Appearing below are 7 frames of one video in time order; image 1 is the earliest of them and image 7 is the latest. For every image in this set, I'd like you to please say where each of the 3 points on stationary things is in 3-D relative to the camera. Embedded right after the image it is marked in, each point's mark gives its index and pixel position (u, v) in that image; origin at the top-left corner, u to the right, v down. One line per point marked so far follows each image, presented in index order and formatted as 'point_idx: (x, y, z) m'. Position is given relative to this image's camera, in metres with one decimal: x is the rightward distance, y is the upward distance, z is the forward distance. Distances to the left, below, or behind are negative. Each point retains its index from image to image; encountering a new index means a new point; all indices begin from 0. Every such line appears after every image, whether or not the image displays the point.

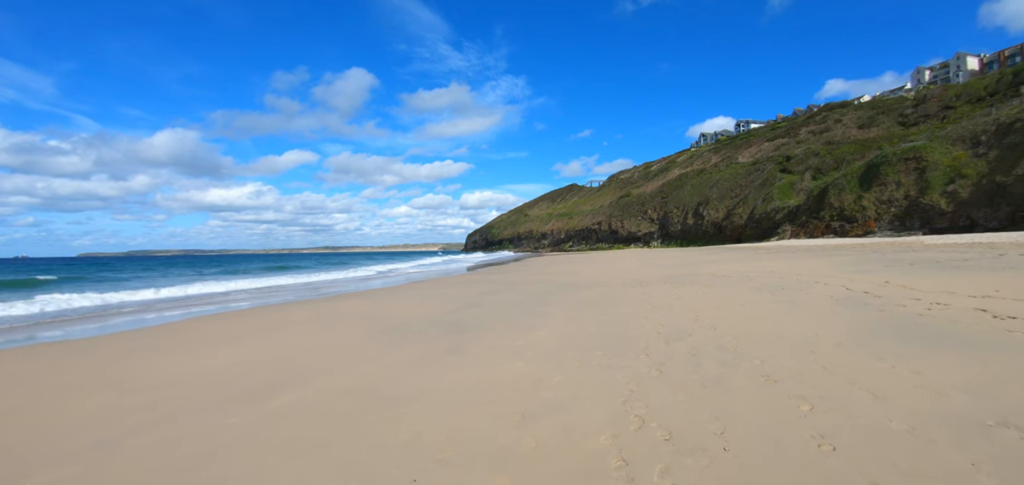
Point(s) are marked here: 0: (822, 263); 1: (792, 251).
0: (+8.6, -0.6, +12.3) m
1: (+11.9, -0.4, +18.8) m
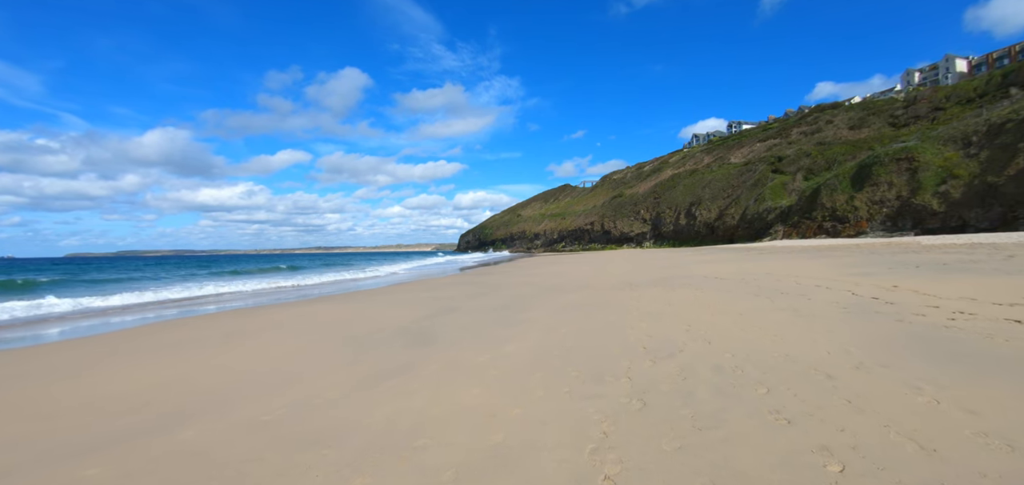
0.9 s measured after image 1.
0: (+8.2, -0.6, +11.7) m
1: (+11.4, -0.4, +18.3) m
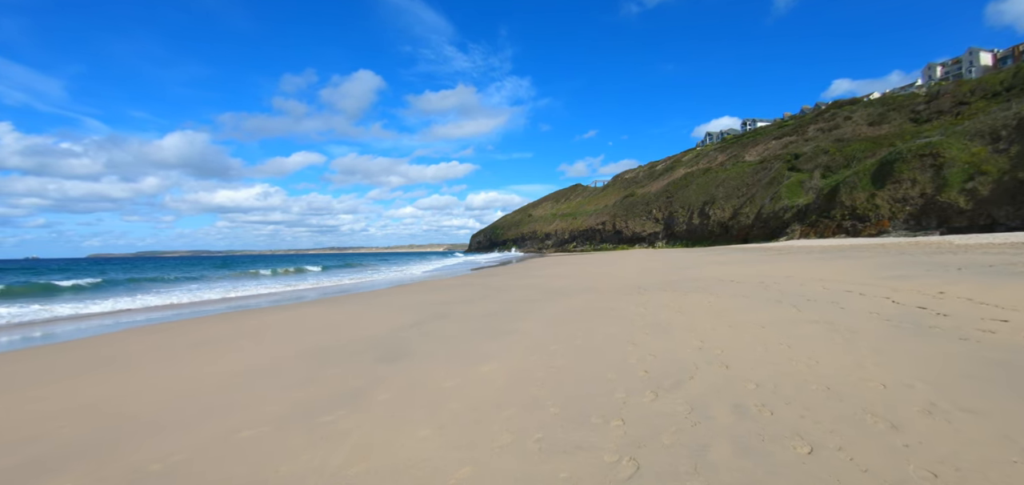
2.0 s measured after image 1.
0: (+8.2, -0.6, +10.8) m
1: (+11.5, -0.4, +17.3) m
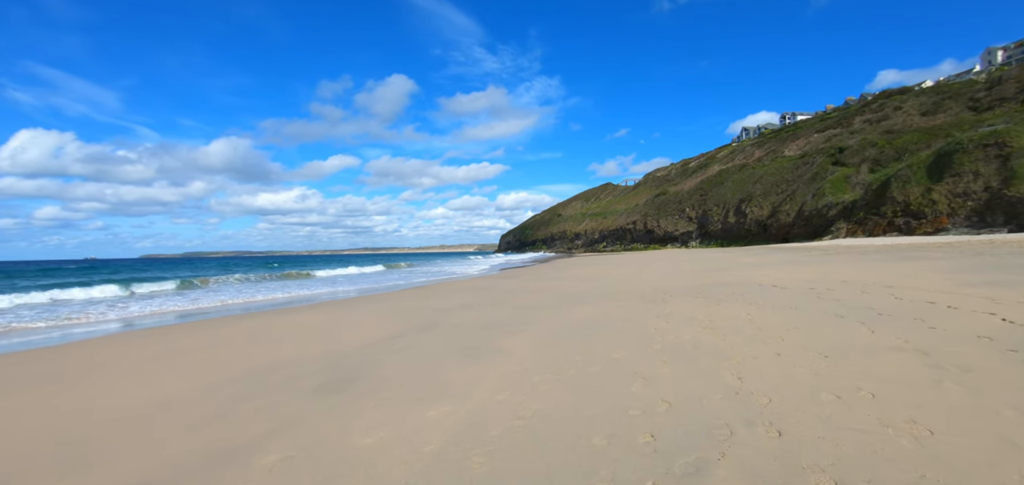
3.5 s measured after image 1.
0: (+8.4, -0.6, +9.2) m
1: (+12.2, -0.4, +15.5) m
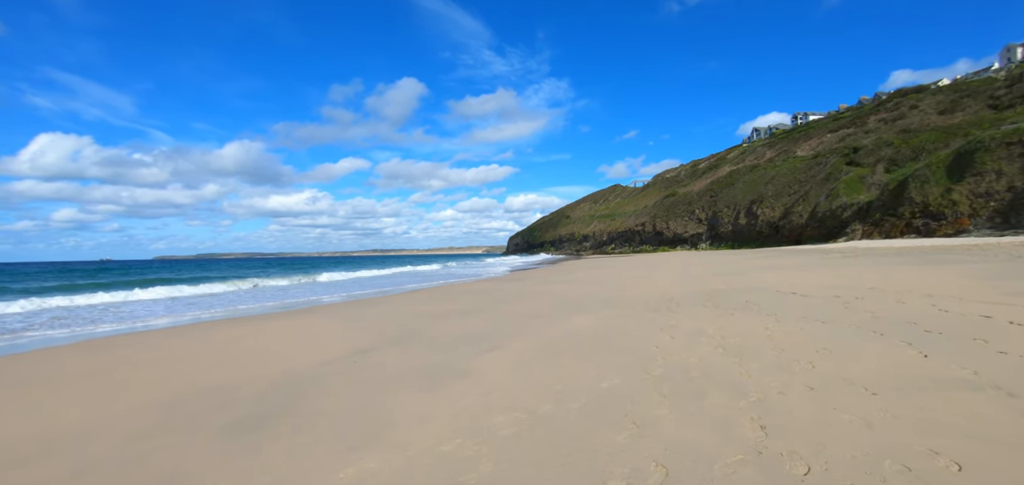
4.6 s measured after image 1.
0: (+8.2, -0.6, +8.3) m
1: (+12.1, -0.5, +14.5) m
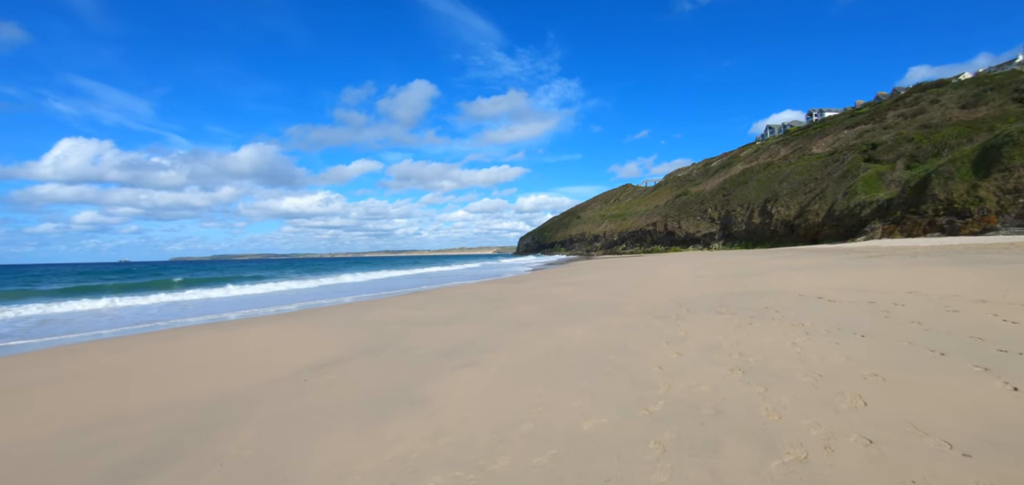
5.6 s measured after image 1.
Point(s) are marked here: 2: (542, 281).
0: (+8.1, -0.6, +7.4) m
1: (+12.1, -0.4, +13.5) m
2: (+1.0, -1.5, +16.5) m
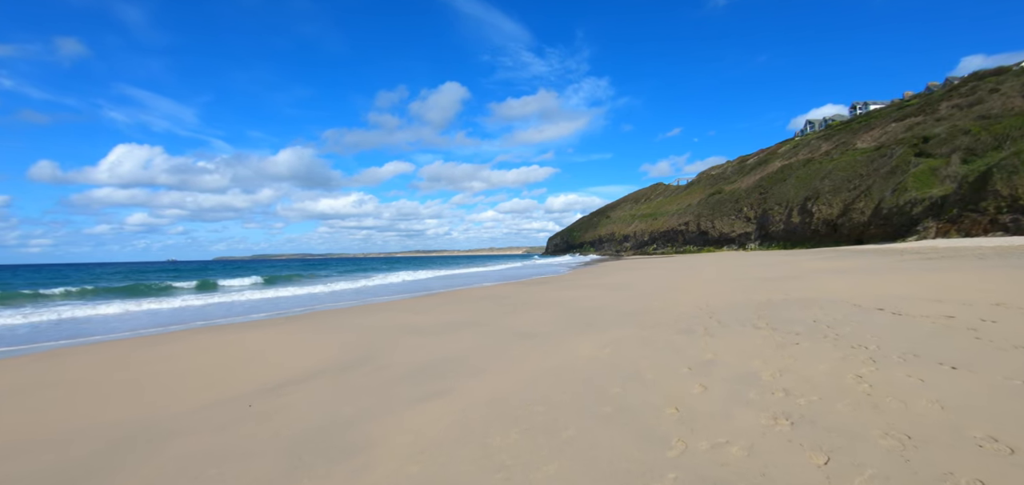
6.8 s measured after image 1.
0: (+8.2, -0.6, +6.1) m
1: (+12.6, -0.4, +12.0) m
2: (+1.7, -1.5, +15.6) m
